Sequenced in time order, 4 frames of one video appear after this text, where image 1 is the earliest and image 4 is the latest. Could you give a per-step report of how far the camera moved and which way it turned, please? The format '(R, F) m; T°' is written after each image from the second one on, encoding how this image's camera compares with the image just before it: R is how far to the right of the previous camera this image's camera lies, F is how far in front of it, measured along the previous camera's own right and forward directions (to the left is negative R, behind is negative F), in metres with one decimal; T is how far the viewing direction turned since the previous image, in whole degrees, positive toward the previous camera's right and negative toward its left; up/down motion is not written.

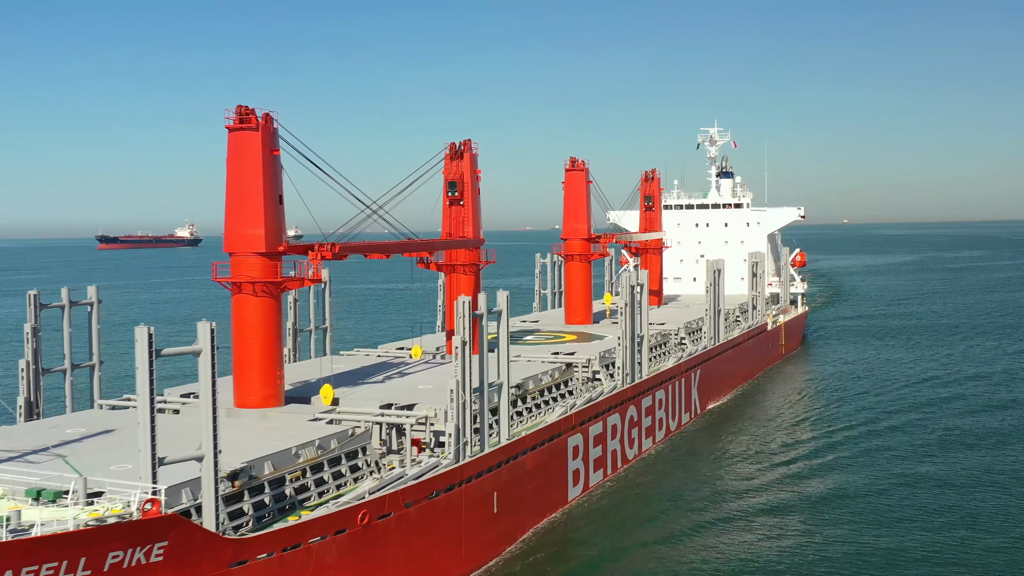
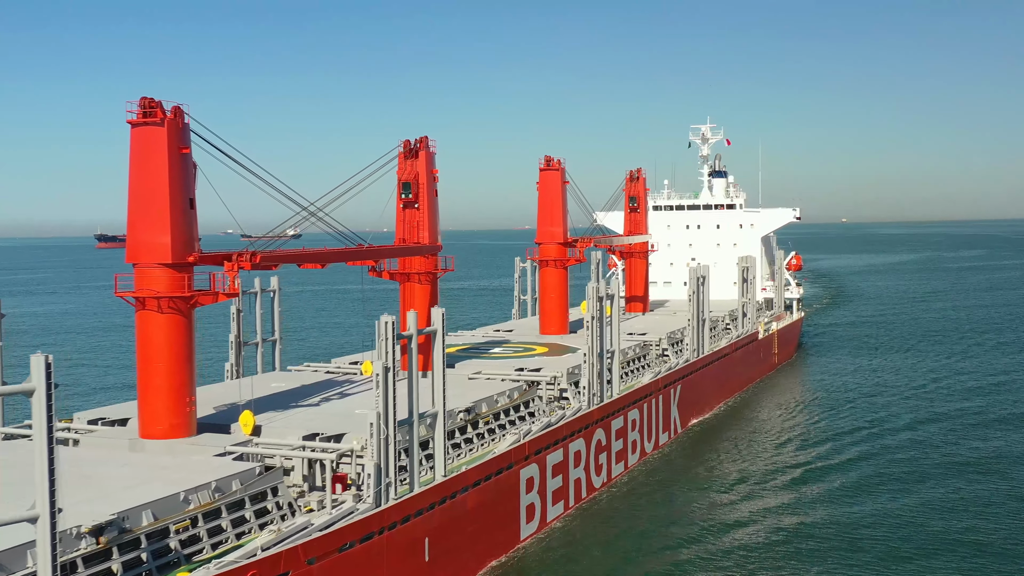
(+1.2, +2.1) m; 0°
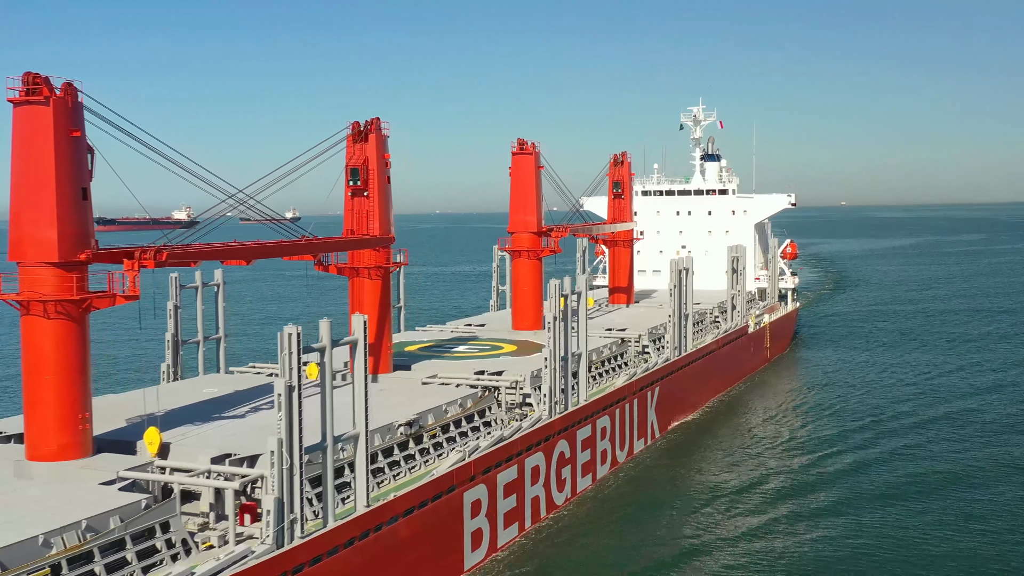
(+1.1, +2.0) m; 0°
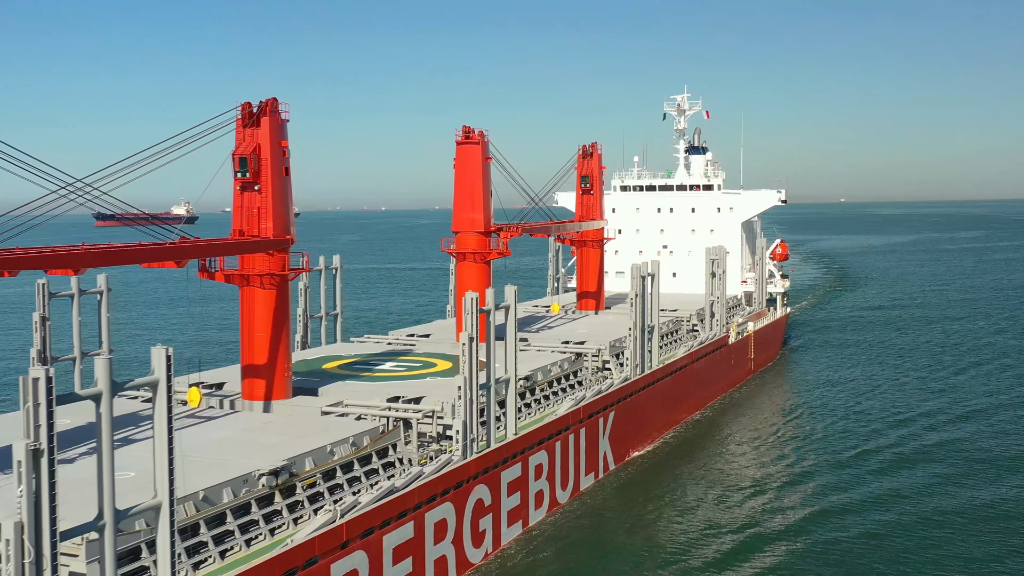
(+1.8, +3.3) m; 0°
